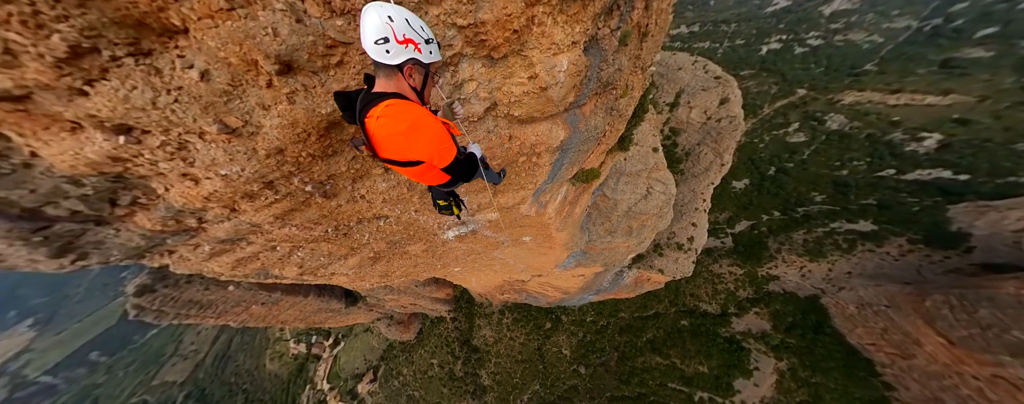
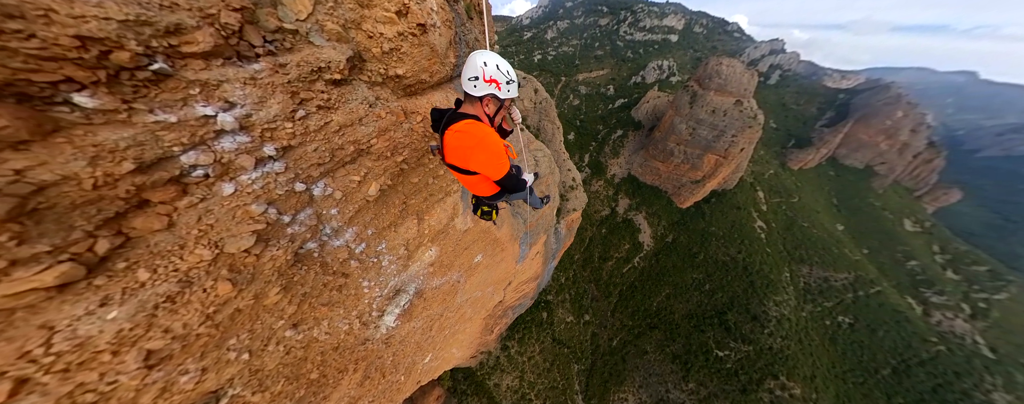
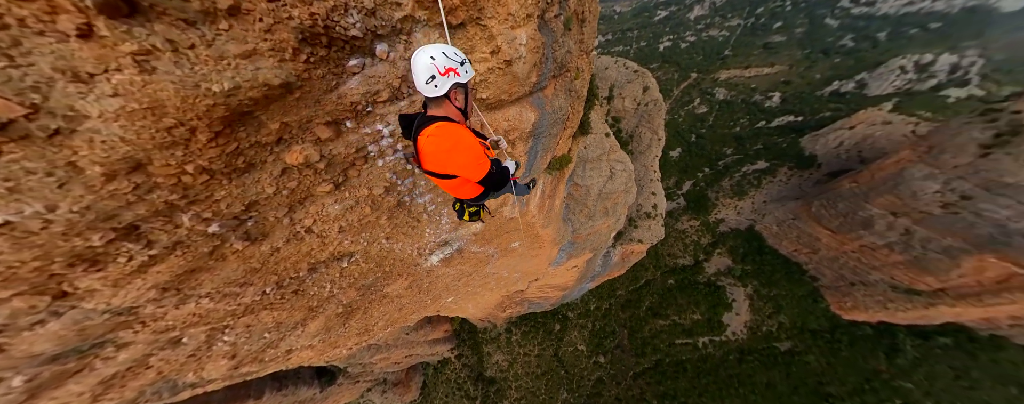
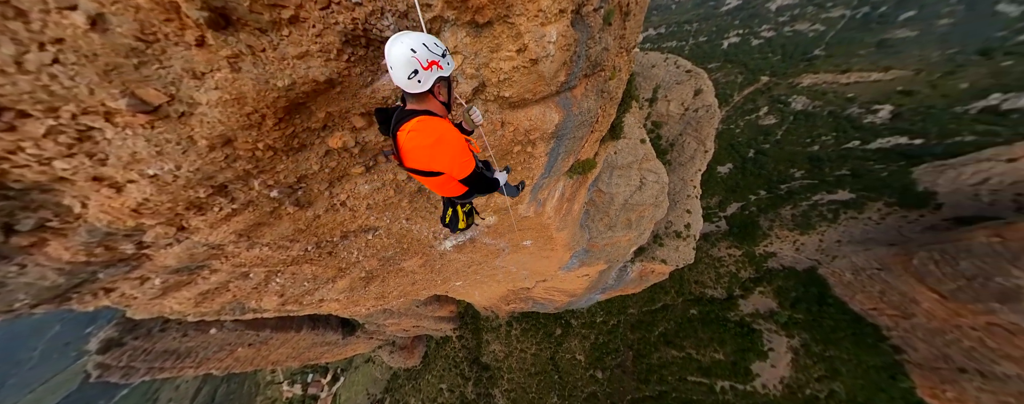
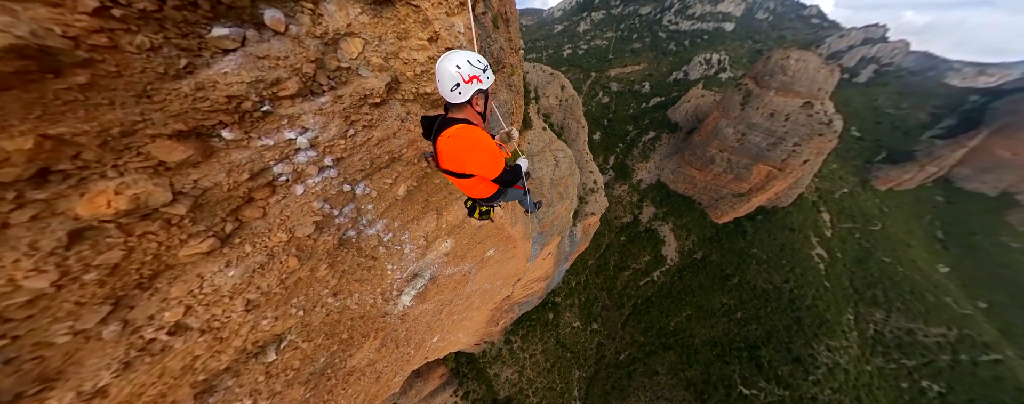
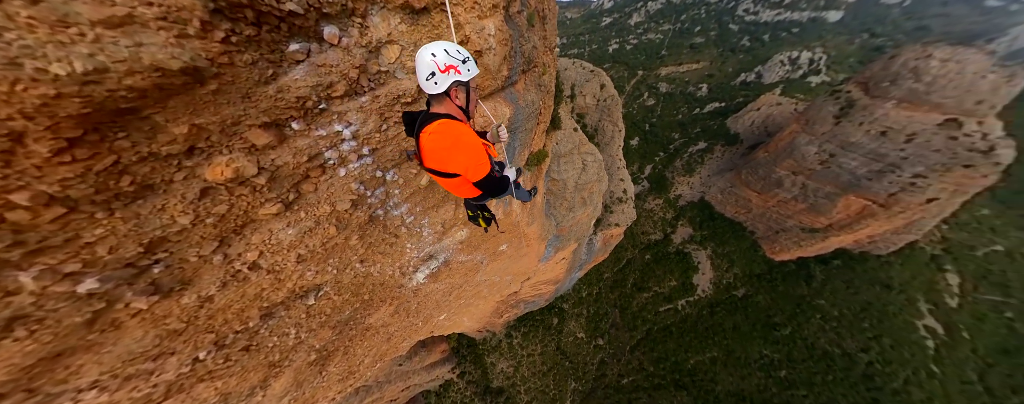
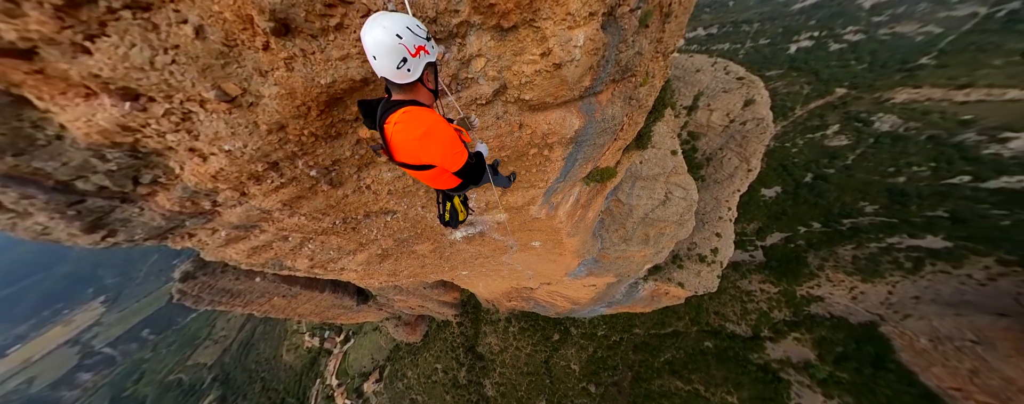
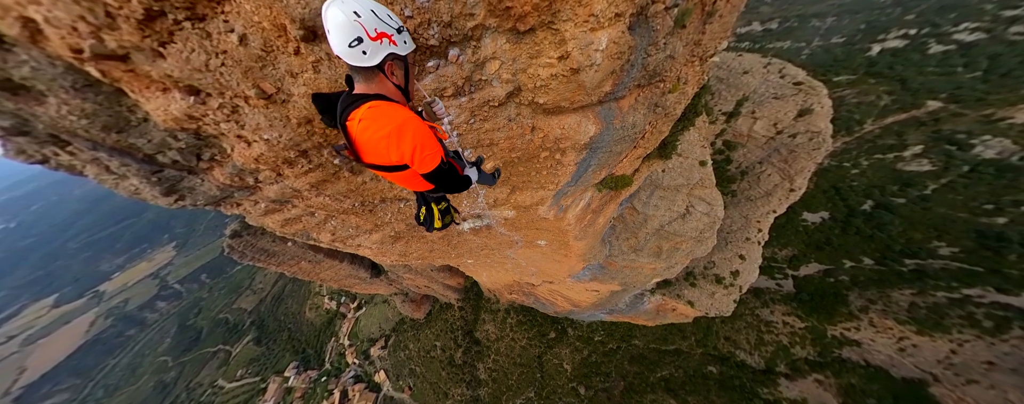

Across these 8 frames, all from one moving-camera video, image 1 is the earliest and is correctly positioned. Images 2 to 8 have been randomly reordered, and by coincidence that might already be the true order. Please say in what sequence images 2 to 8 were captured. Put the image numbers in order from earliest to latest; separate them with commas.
8, 7, 4, 3, 6, 5, 2
